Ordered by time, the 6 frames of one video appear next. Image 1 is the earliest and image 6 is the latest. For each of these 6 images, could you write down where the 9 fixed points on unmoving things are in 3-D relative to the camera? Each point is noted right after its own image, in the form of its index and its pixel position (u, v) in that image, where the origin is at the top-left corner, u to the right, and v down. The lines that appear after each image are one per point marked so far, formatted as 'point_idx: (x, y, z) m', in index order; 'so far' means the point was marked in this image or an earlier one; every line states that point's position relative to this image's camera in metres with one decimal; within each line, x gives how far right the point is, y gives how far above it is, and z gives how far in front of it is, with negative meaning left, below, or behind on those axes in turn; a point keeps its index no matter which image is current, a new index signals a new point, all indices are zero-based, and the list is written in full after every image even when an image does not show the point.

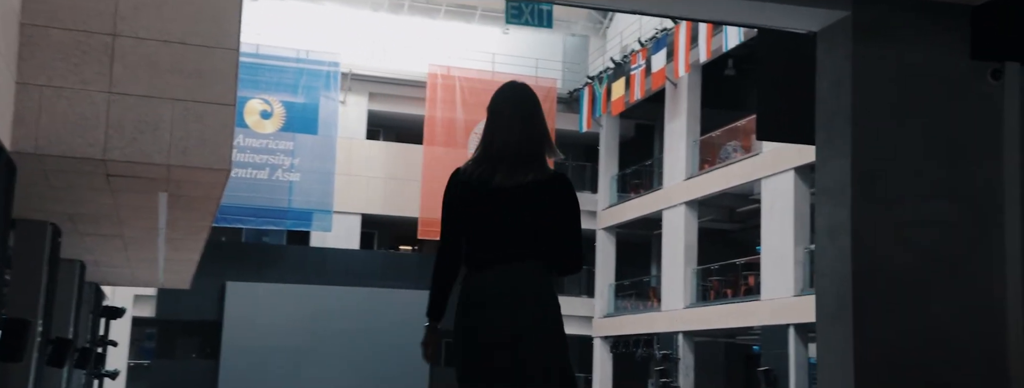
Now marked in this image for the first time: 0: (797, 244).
0: (+4.8, -0.8, +19.3) m
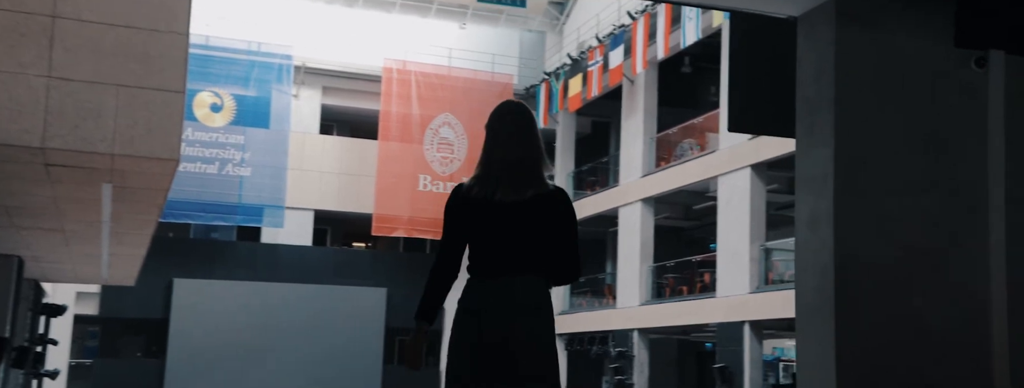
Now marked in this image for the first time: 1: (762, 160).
0: (+4.1, -0.8, +19.3) m
1: (+4.2, +0.6, +18.9) m
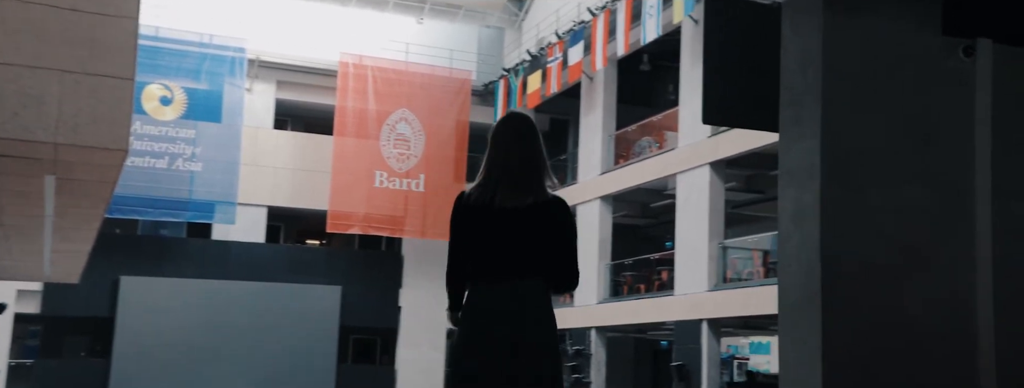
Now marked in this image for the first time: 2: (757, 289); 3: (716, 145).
0: (+3.4, -0.8, +19.2) m
1: (+3.5, +0.6, +18.8) m
2: (+3.7, -1.4, +17.3) m
3: (+3.4, +0.8, +18.9) m
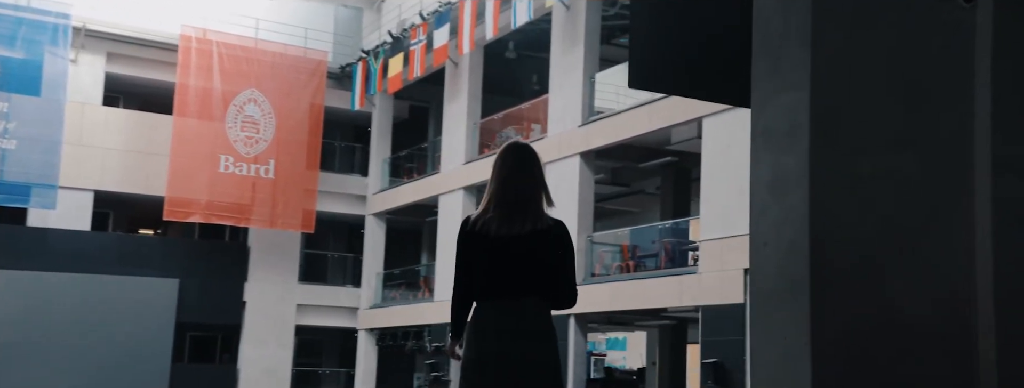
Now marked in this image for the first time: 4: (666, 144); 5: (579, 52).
0: (+1.0, -0.6, +18.4) m
1: (+1.2, +0.7, +18.0) m
2: (+1.6, -1.3, +16.5) m
3: (+1.2, +0.9, +18.1) m
4: (+2.4, +0.8, +17.9) m
5: (+1.1, +2.3, +18.5) m
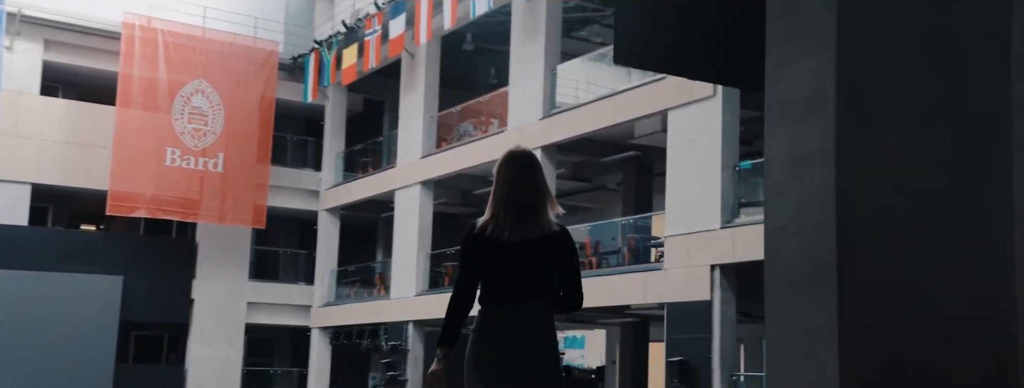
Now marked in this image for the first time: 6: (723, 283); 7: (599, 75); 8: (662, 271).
0: (+0.4, -0.5, +18.0) m
1: (+0.6, +0.8, +17.6) m
2: (+1.1, -1.2, +16.1) m
3: (+0.5, +1.0, +17.6) m
4: (+1.8, +0.9, +17.5) m
5: (+0.4, +2.4, +18.1) m
6: (+2.5, -1.1, +13.6) m
7: (+1.2, +1.7, +16.6) m
8: (+1.9, -1.0, +14.6) m
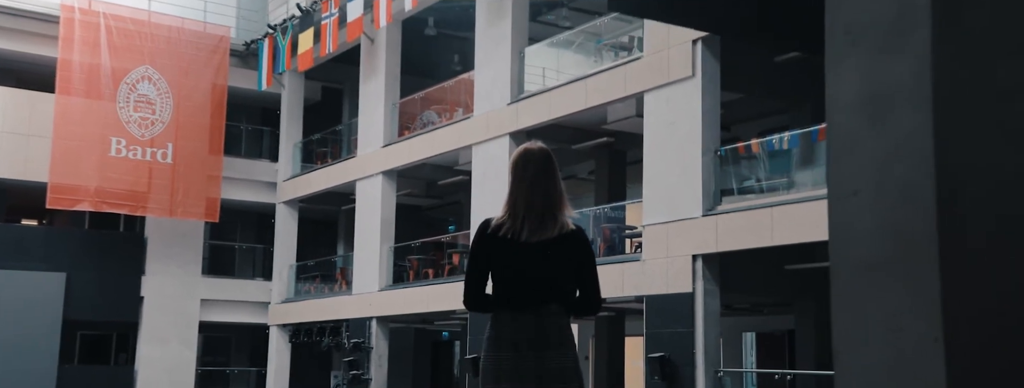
0: (-0.1, -0.4, +17.1) m
1: (+0.1, +1.0, +16.8) m
2: (+0.6, -1.1, +15.3) m
3: (0.0, +1.2, +16.8) m
4: (+1.3, +1.0, +16.7) m
5: (-0.1, +2.6, +17.2) m
6: (+2.2, -0.9, +12.9) m
7: (+0.8, +1.9, +15.8) m
8: (+1.5, -0.8, +13.8) m
